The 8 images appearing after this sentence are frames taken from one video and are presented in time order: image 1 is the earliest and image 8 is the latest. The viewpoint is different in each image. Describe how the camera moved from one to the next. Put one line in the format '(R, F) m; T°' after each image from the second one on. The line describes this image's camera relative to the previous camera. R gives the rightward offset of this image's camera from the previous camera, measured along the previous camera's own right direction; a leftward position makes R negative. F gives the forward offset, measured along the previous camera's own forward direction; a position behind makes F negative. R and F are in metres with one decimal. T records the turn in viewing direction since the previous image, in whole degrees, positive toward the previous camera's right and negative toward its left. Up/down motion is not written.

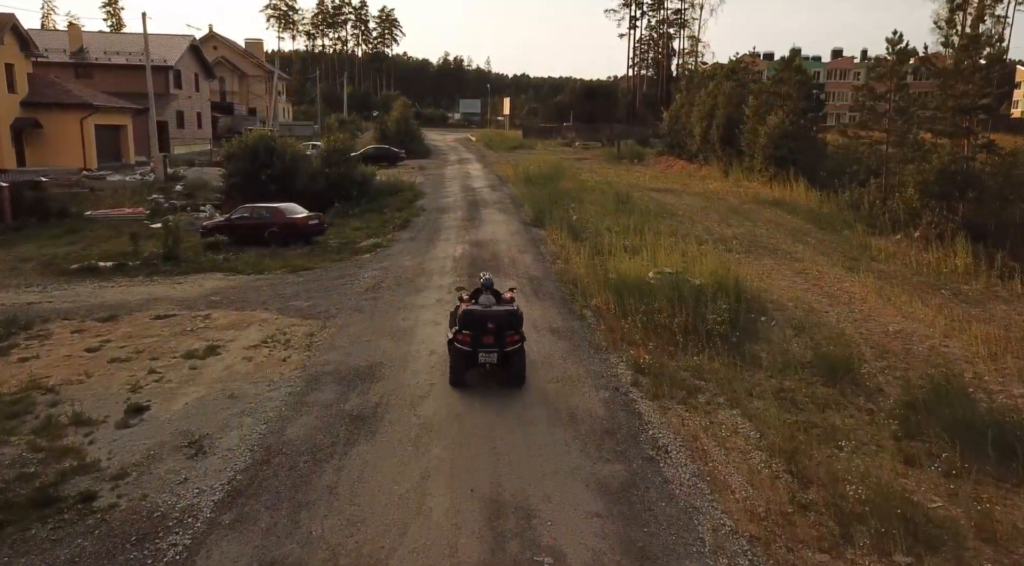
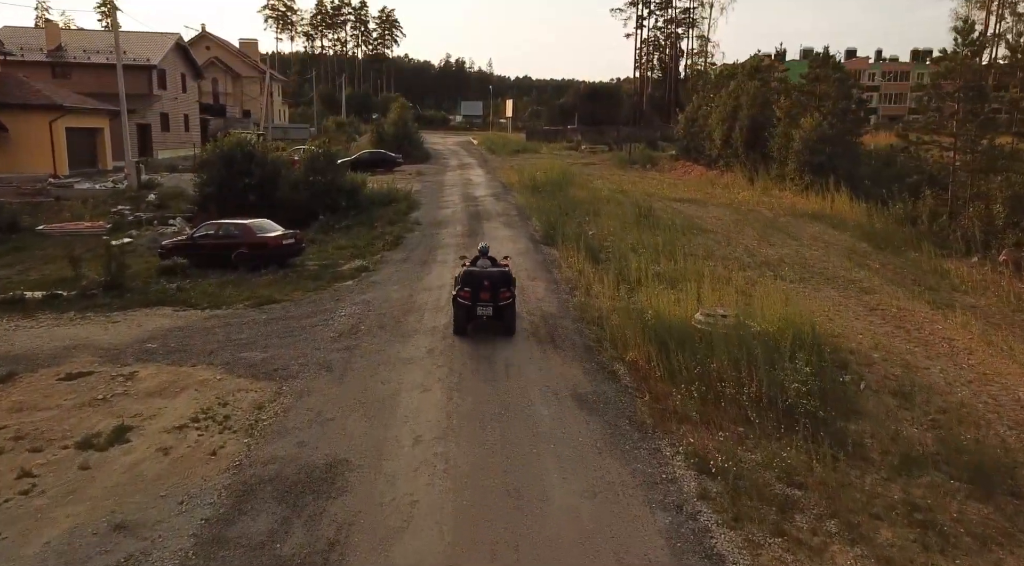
(-0.2, +3.1) m; 0°
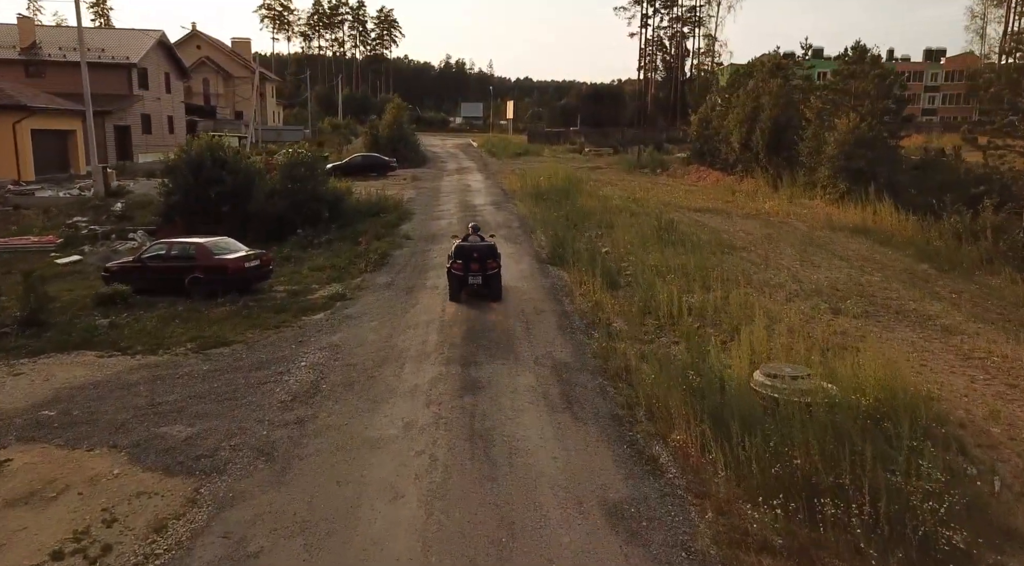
(0.0, +2.8) m; 0°
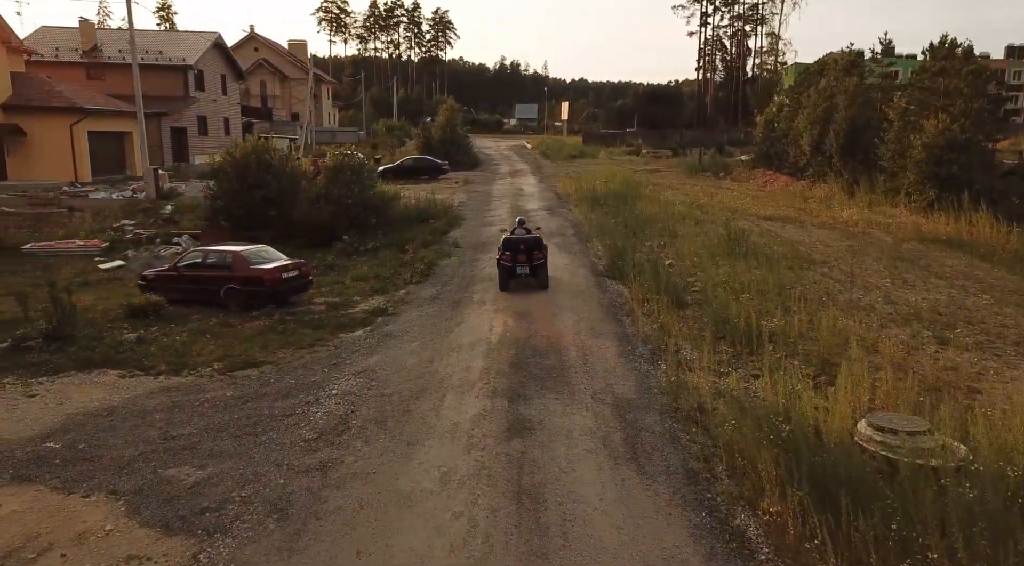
(-0.1, +1.3) m; -4°
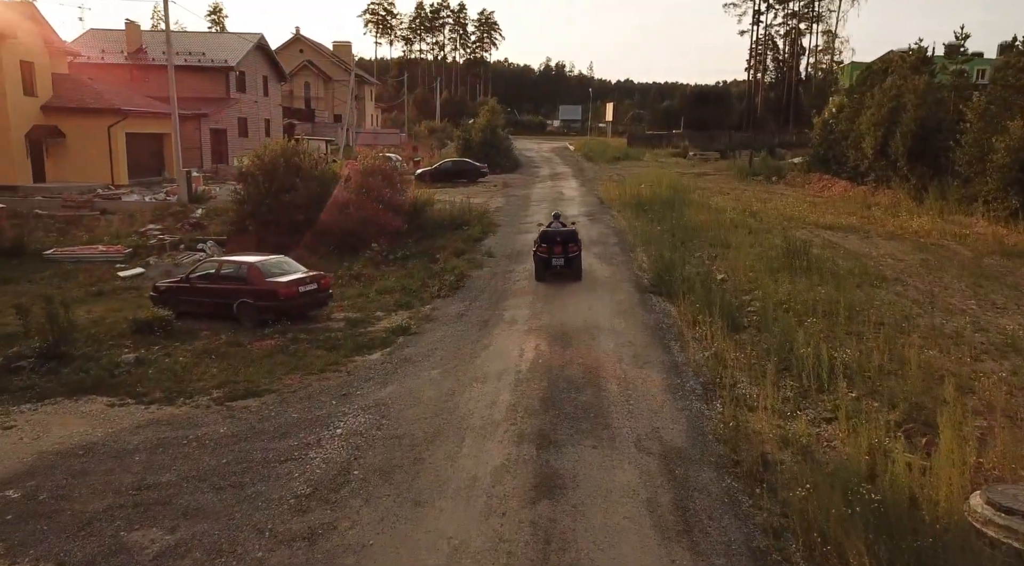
(+0.1, +1.4) m; -3°
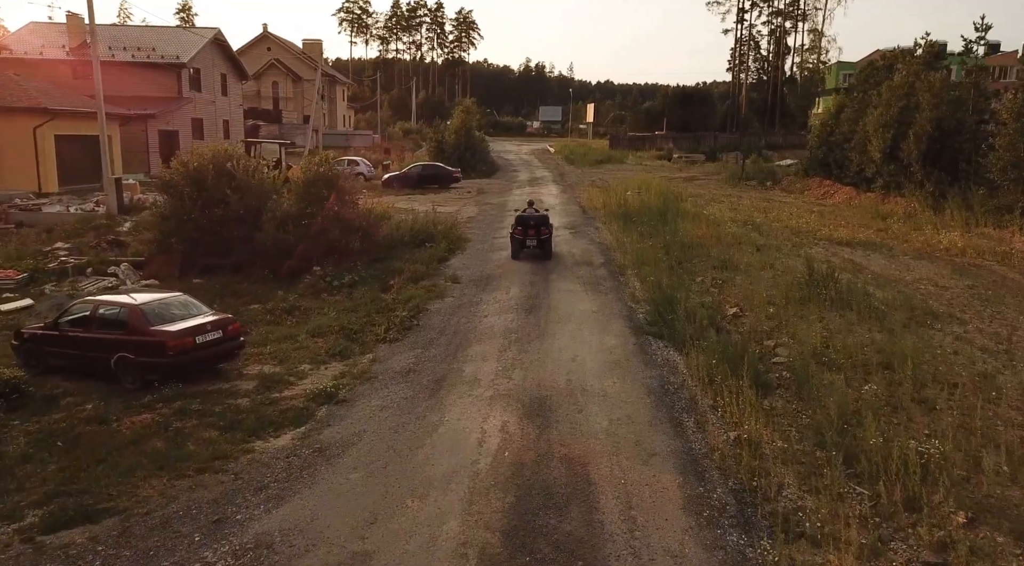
(+0.3, +3.1) m; +1°
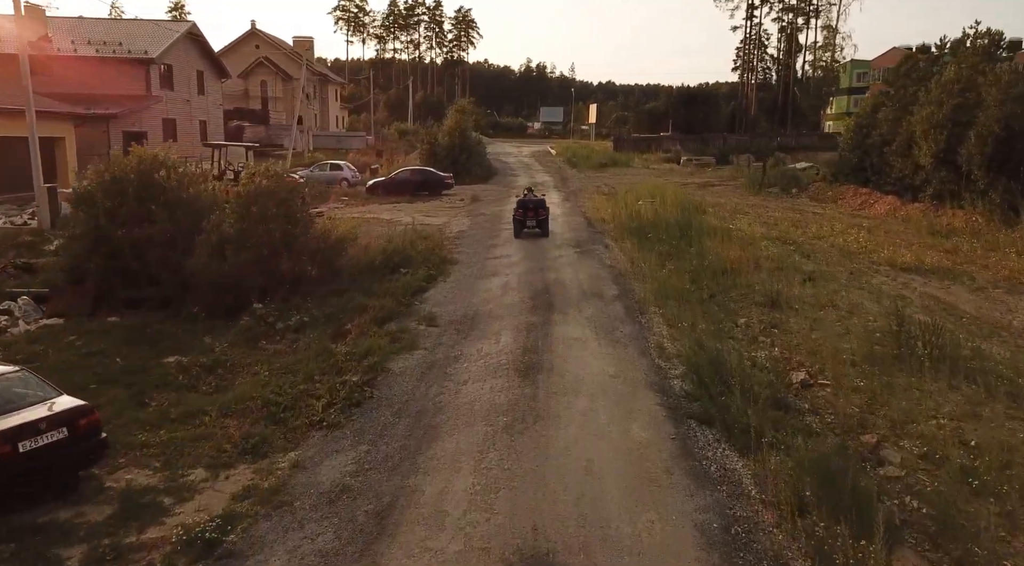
(+0.2, +3.6) m; 0°
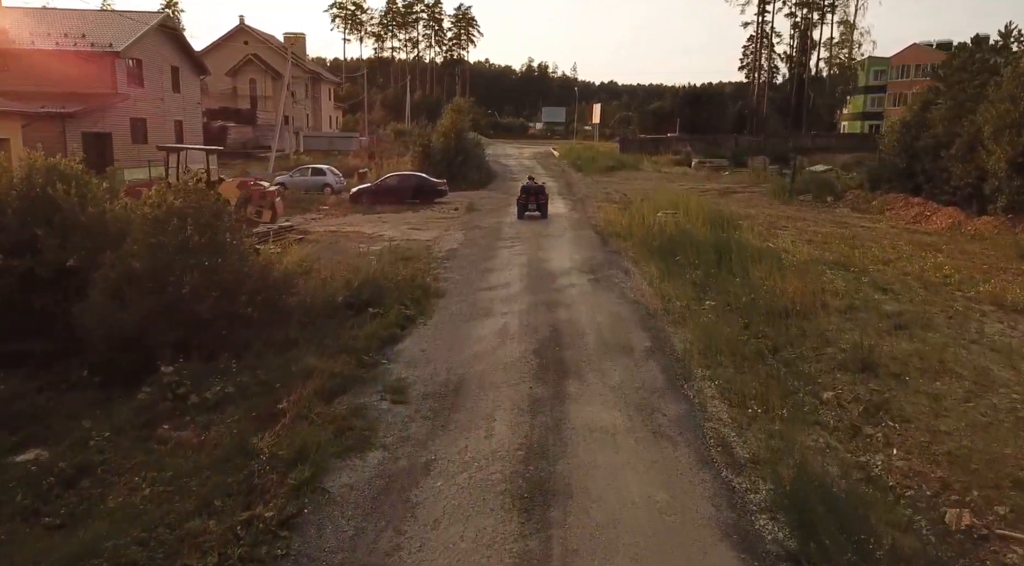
(0.0, +3.7) m; 0°
